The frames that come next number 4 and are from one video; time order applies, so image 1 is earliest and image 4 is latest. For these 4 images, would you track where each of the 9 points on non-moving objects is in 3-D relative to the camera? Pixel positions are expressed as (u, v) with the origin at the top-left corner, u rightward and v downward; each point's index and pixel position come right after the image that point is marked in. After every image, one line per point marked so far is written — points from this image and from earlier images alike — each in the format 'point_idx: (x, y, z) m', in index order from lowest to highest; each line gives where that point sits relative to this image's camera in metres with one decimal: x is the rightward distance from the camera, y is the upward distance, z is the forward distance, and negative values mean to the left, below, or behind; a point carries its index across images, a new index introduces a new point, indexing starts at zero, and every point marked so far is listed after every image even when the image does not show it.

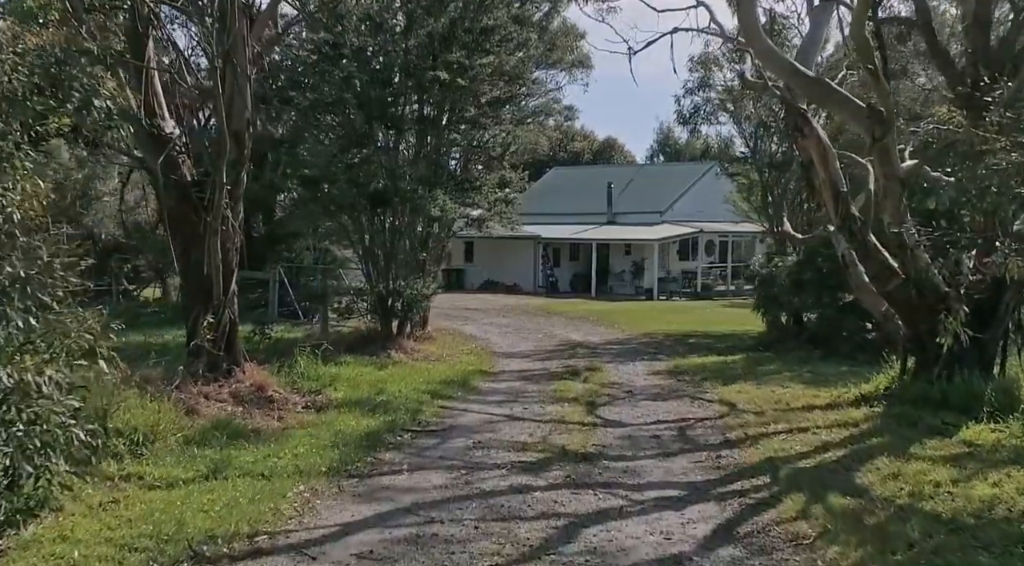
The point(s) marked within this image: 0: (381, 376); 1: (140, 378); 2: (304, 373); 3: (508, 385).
0: (-1.5, -1.1, +9.4) m
1: (-2.7, -0.7, +6.0) m
2: (-2.1, -0.9, +8.4) m
3: (0.0, -1.2, +9.7) m
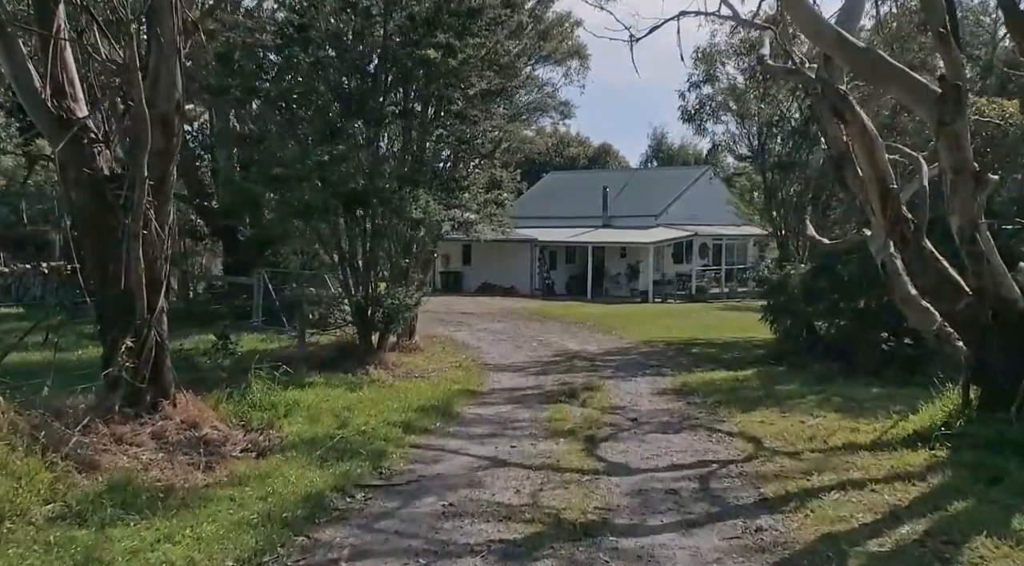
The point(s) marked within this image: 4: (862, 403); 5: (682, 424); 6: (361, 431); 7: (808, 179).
0: (-1.6, -1.2, +8.2) m
1: (-2.8, -0.8, +4.8) m
2: (-2.2, -1.1, +7.2) m
3: (-0.2, -1.3, +8.5) m
4: (+3.4, -1.2, +8.1) m
5: (+1.6, -1.3, +7.8) m
6: (-1.2, -1.2, +6.6) m
7: (+6.8, +2.4, +19.2) m
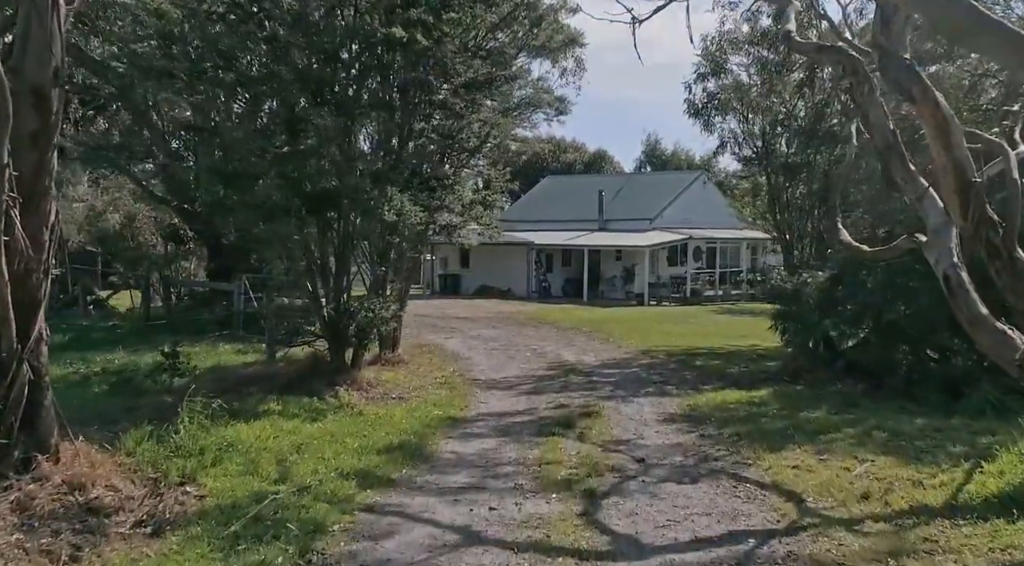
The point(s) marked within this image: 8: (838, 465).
0: (-1.7, -1.3, +6.9) m
1: (-2.9, -0.9, +3.5) m
2: (-2.4, -1.2, +5.9) m
3: (-0.3, -1.4, +7.2) m
4: (+3.3, -1.3, +6.9) m
5: (+1.5, -1.5, +6.5) m
6: (-1.3, -1.3, +5.2) m
7: (+6.7, +2.2, +18.0) m
8: (+2.4, -1.3, +6.1) m
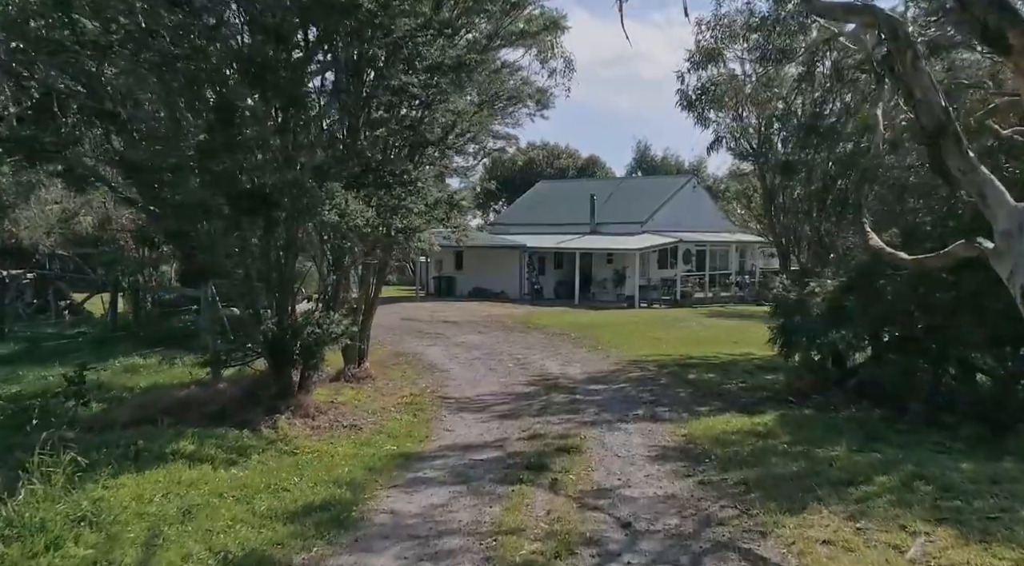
0: (-2.1, -1.4, +5.4) m
1: (-3.2, -1.0, +2.0) m
2: (-2.7, -1.3, +4.4) m
3: (-0.6, -1.6, +5.7) m
4: (+3.0, -1.4, +5.4) m
5: (+1.2, -1.6, +5.1) m
6: (-1.6, -1.4, +3.8) m
7: (+6.2, +2.1, +16.6) m
8: (+2.1, -1.4, +4.6) m
